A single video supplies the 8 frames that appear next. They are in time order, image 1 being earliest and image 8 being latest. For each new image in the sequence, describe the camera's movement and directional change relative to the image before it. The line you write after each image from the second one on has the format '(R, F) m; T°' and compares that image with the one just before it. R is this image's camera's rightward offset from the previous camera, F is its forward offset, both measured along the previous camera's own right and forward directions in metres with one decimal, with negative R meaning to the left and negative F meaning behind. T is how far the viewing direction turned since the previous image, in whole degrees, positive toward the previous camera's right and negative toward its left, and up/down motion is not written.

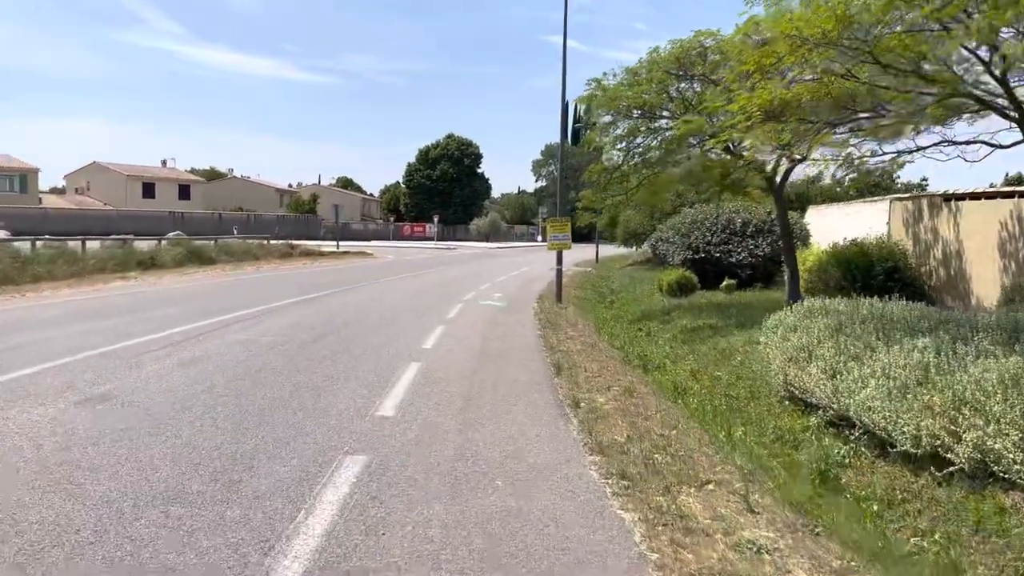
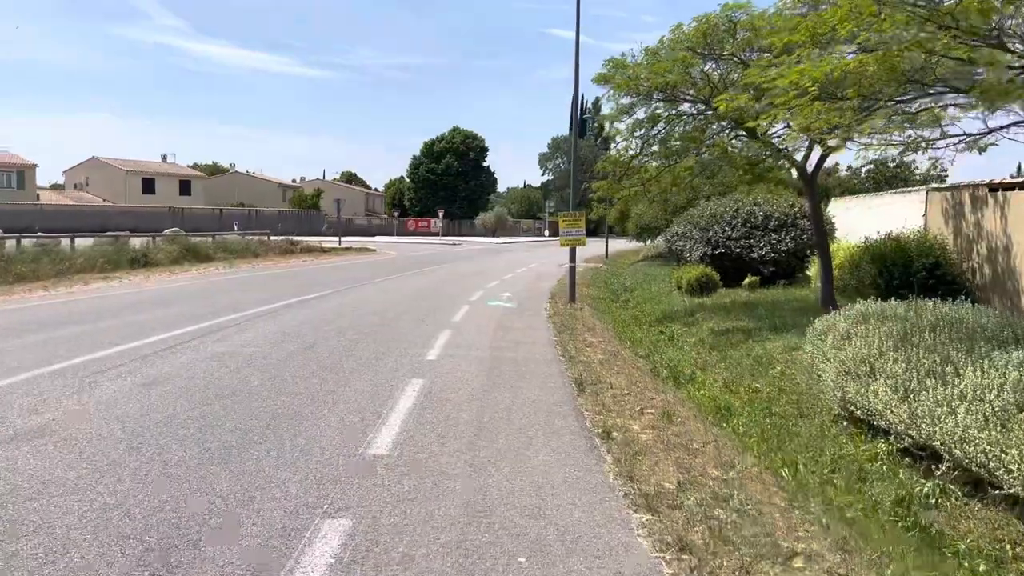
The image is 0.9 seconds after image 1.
(-0.1, +1.1) m; 0°
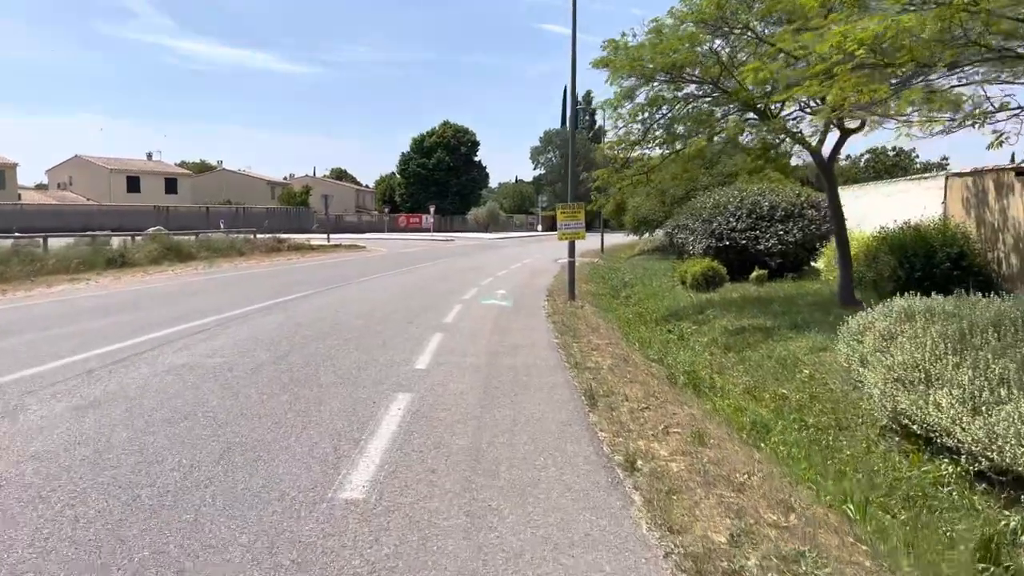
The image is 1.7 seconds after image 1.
(-0.1, +1.0) m; +1°
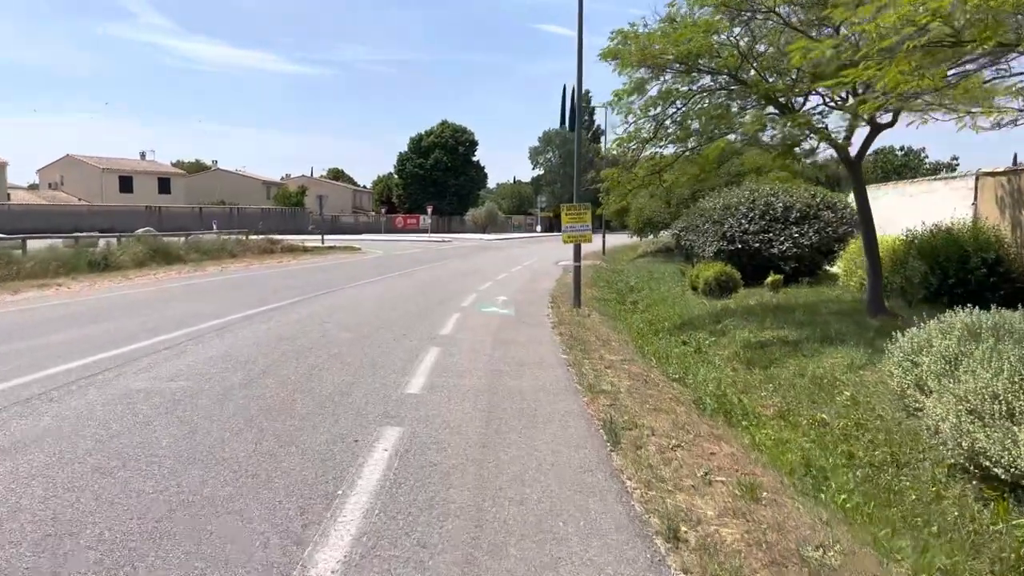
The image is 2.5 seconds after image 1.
(-0.1, +1.0) m; 0°
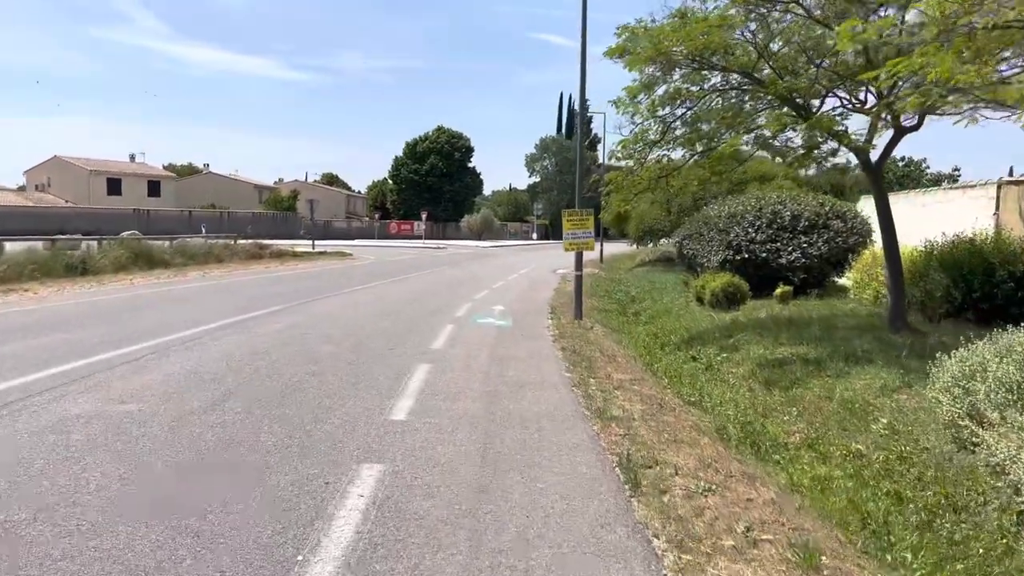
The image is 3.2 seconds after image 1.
(-0.1, +0.8) m; 0°
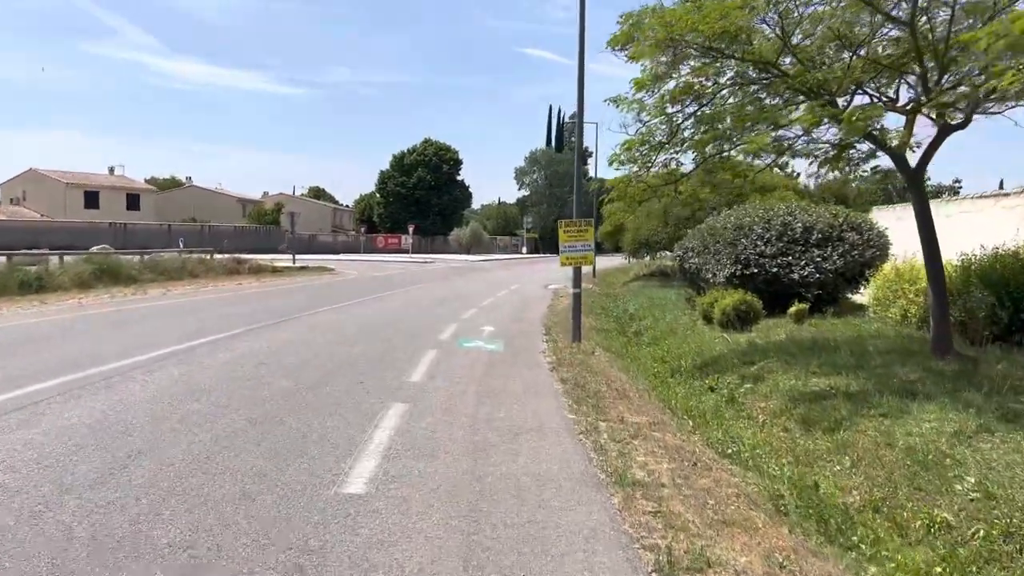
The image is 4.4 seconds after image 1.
(0.0, +1.4) m; +1°
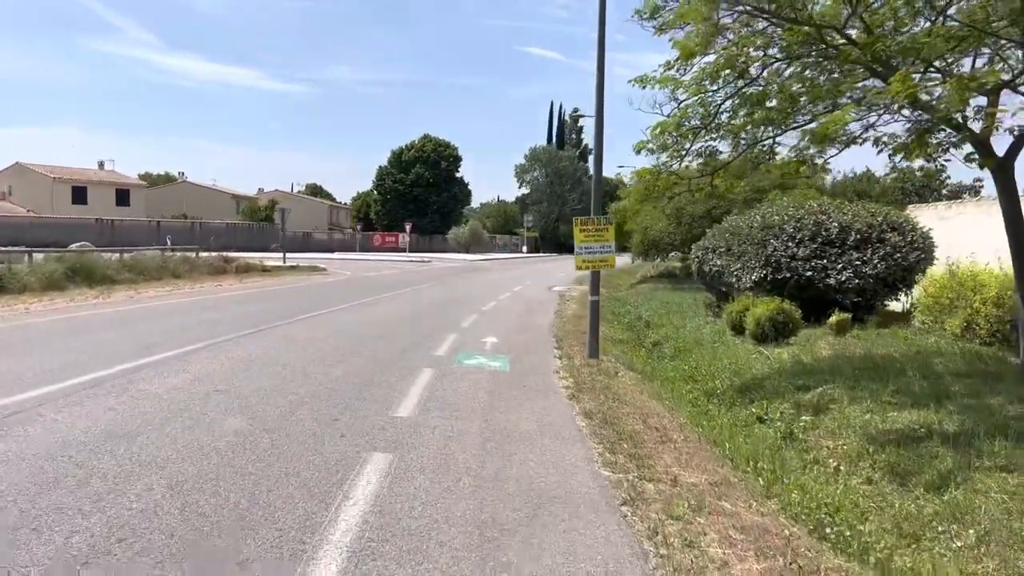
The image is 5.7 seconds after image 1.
(-0.1, +1.6) m; 0°
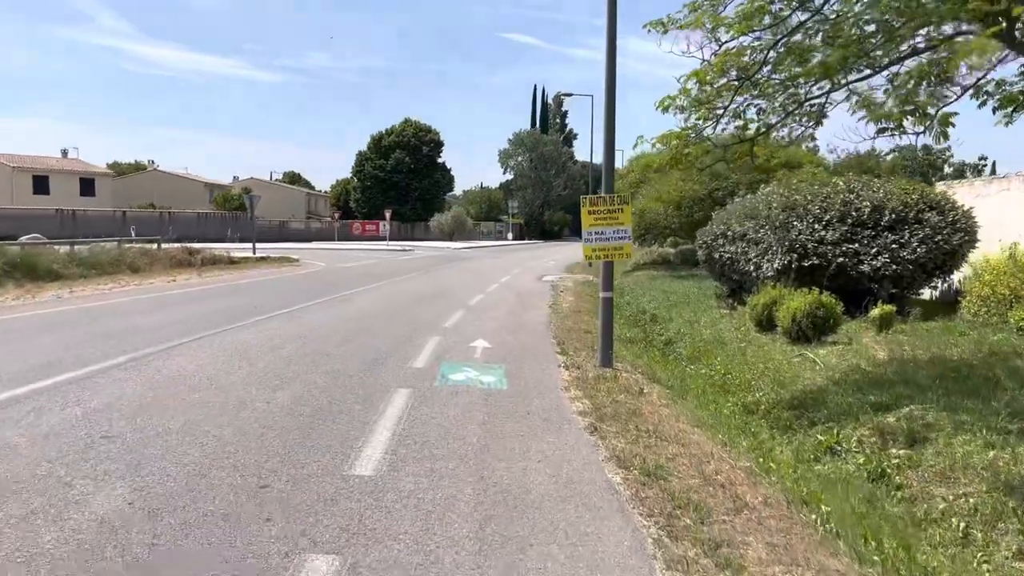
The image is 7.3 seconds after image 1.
(-0.1, +1.9) m; +1°
